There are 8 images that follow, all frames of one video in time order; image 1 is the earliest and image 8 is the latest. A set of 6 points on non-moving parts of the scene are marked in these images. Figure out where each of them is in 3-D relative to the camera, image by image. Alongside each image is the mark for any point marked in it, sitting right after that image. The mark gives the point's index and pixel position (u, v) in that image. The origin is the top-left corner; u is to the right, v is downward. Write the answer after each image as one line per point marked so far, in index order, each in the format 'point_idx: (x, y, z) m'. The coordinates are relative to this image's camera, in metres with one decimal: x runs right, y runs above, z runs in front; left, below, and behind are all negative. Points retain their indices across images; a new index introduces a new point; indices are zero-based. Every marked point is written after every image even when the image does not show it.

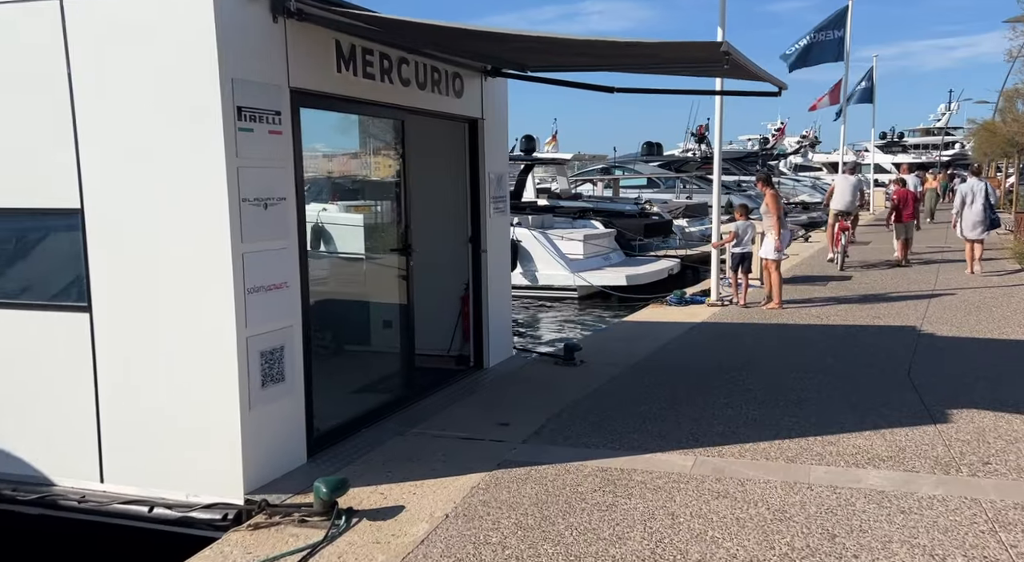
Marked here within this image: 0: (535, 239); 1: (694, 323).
0: (+0.5, +0.8, +18.7) m
1: (+1.9, -0.5, +10.5) m
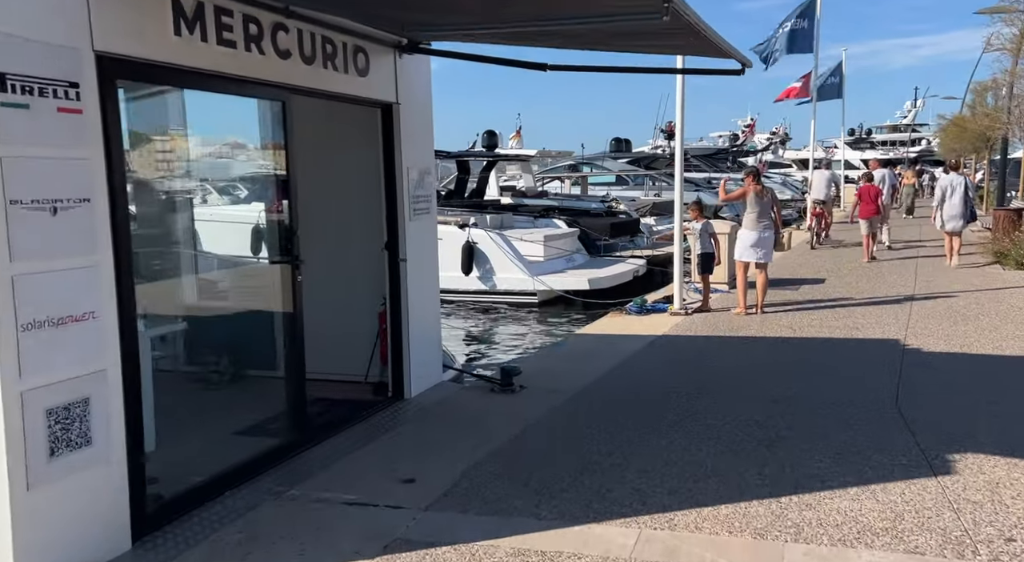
0: (-0.3, +0.8, +17.6) m
1: (+1.4, -0.6, +9.5) m
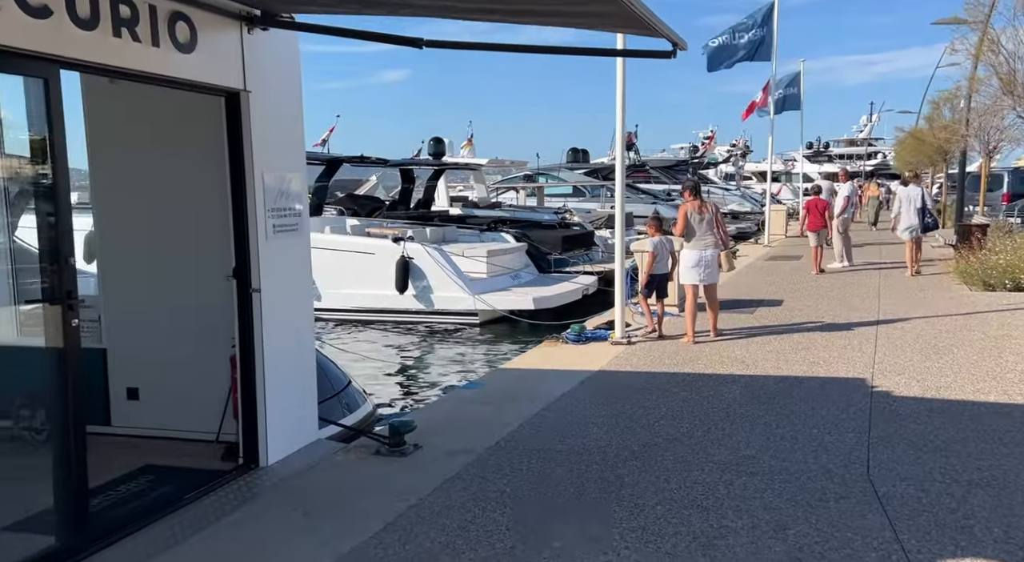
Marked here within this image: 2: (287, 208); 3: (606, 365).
0: (-1.4, +0.5, +16.3) m
1: (+0.6, -0.8, +8.3) m
2: (-1.2, +0.4, +5.2) m
3: (+0.9, -0.8, +8.9) m
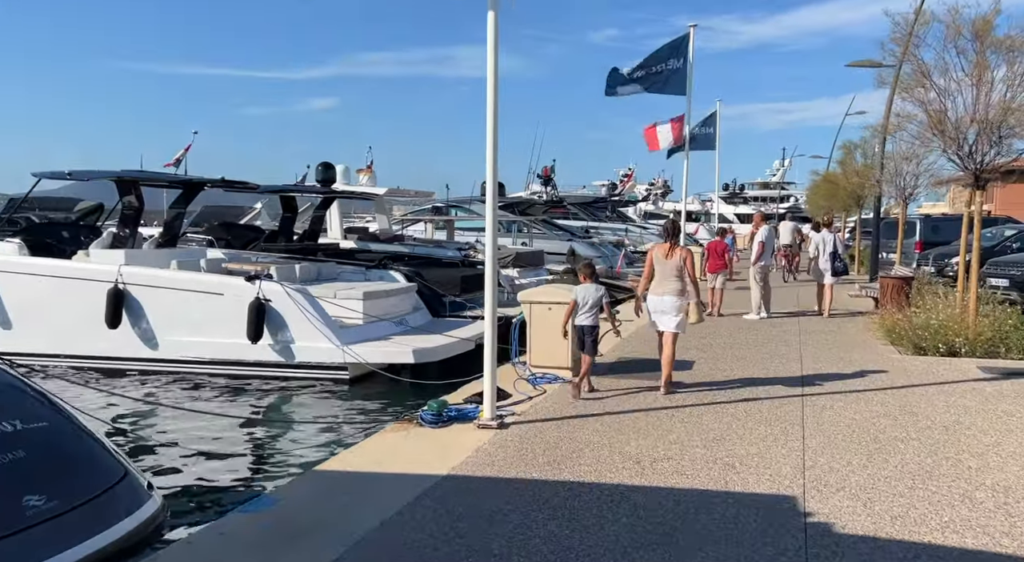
0: (-3.1, -0.2, +14.0) m
1: (-0.5, -1.2, +6.1) m
2: (-2.1, +0.1, +3.0) m
3: (-0.4, -1.2, +6.8) m
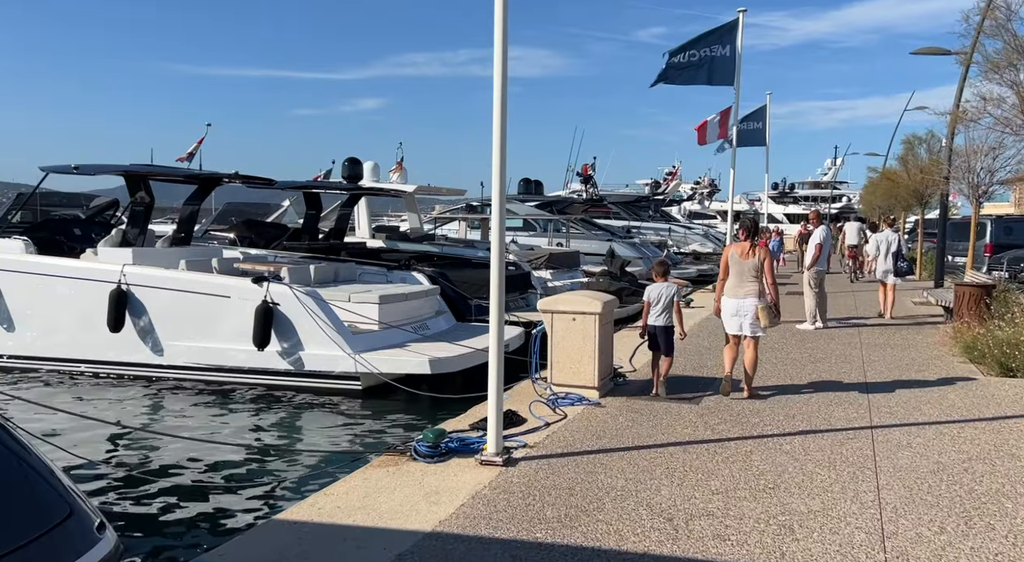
0: (-2.8, -0.2, +12.8) m
1: (-0.5, -1.3, +4.8) m
2: (-2.2, 0.0, +1.7) m
3: (-0.4, -1.3, +5.5) m
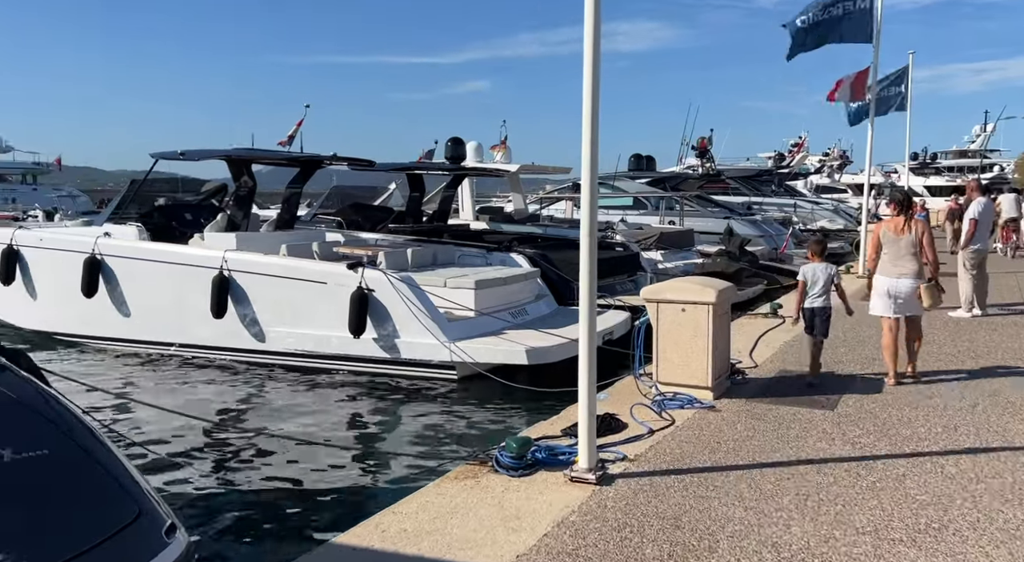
0: (-1.5, -0.1, +12.0) m
1: (-0.2, -1.2, +3.8) m
2: (-2.3, 0.0, +0.9) m
3: (0.0, -1.2, +4.5) m
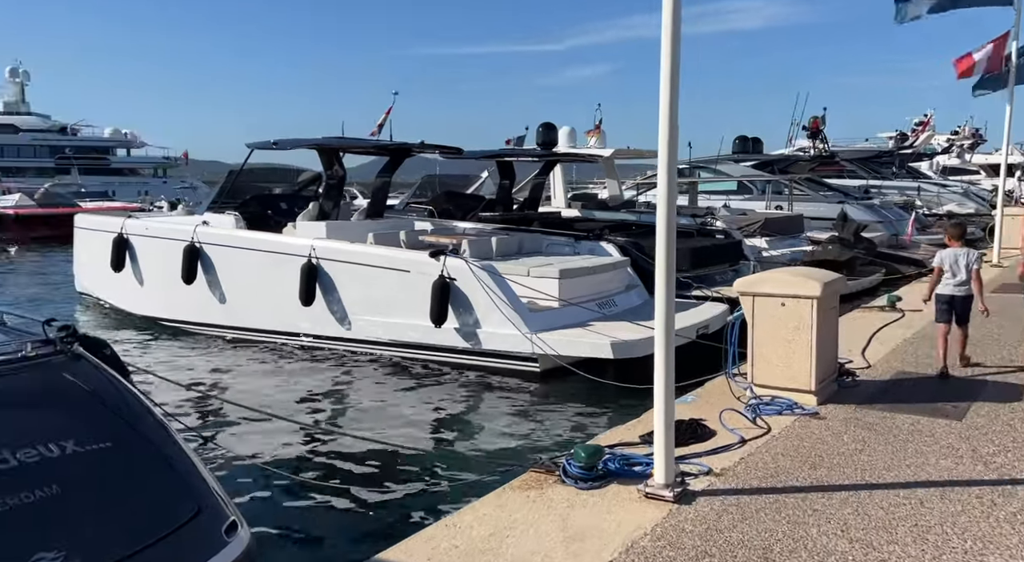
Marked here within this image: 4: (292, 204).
0: (-0.5, +0.1, +11.4) m
1: (-0.1, -1.2, +3.1) m
2: (-2.5, 0.0, +0.5) m
3: (+0.2, -1.2, +3.8) m
4: (-4.1, +1.4, +17.3) m
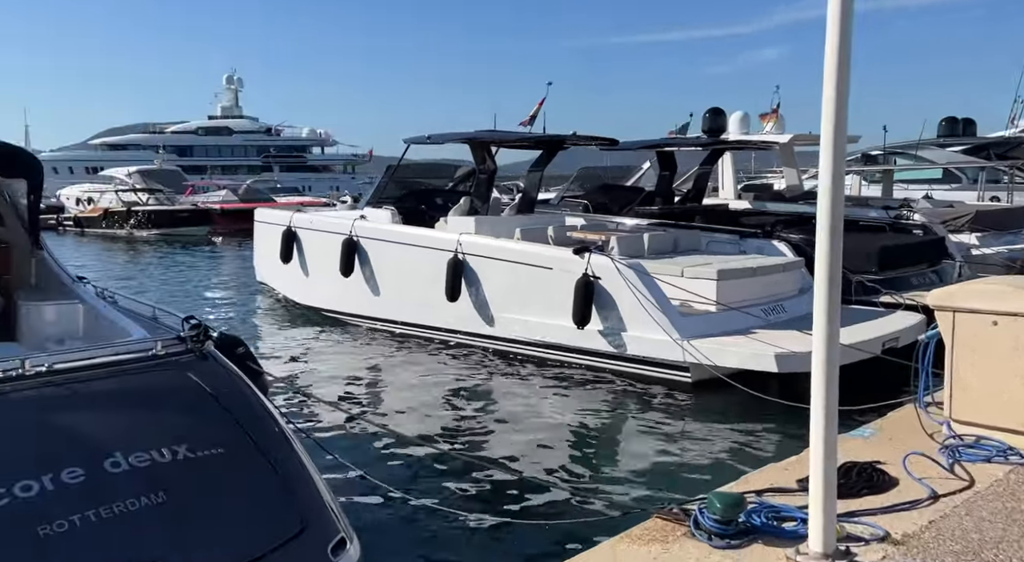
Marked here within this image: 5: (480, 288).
0: (+1.2, +0.1, +10.3) m
1: (0.0, -1.2, +2.1) m
2: (-2.8, +0.1, -0.1) m
3: (+0.4, -1.2, +2.6) m
4: (-1.3, +1.5, +16.7) m
5: (-0.4, -0.1, +12.0) m
